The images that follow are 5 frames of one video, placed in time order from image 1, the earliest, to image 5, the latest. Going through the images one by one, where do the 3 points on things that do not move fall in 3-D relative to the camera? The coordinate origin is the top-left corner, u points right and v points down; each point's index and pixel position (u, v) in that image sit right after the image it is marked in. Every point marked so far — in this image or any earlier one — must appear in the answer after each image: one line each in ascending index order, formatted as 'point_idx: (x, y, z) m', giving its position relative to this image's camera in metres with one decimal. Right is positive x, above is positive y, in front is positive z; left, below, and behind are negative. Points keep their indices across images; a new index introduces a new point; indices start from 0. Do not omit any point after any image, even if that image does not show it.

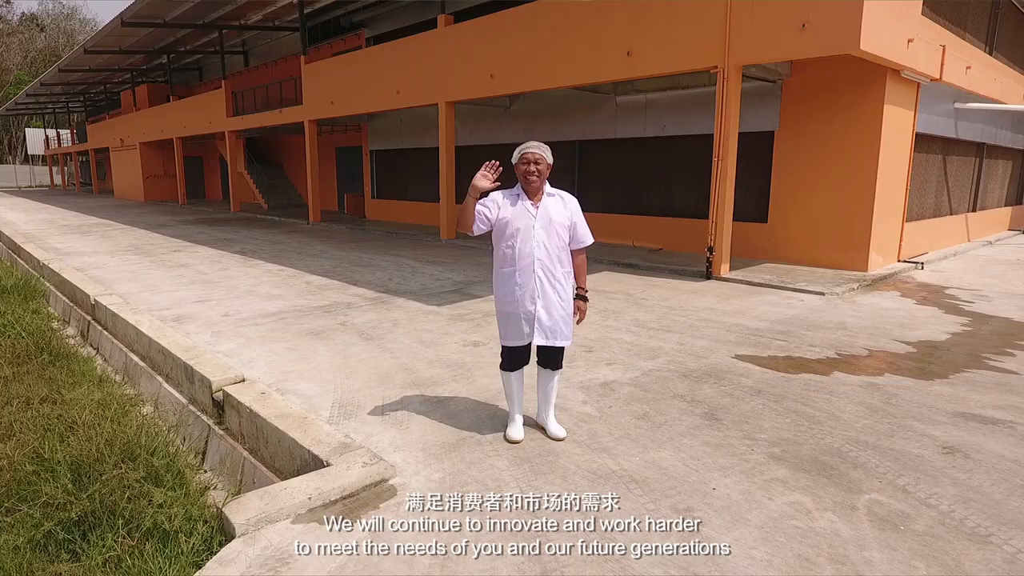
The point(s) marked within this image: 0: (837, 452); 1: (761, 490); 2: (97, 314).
0: (+0.8, -0.4, +3.0) m
1: (+0.5, -0.4, +2.7) m
2: (-2.1, -0.1, +6.4) m
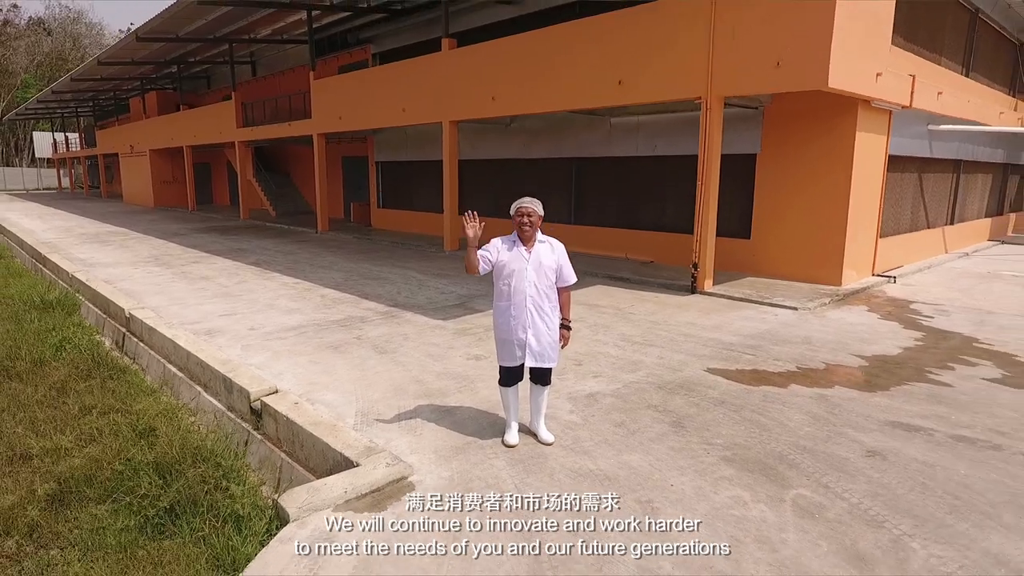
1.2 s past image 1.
0: (+0.8, -0.5, +3.7) m
1: (+0.5, -0.5, +3.3) m
2: (-2.1, -0.2, +7.0) m
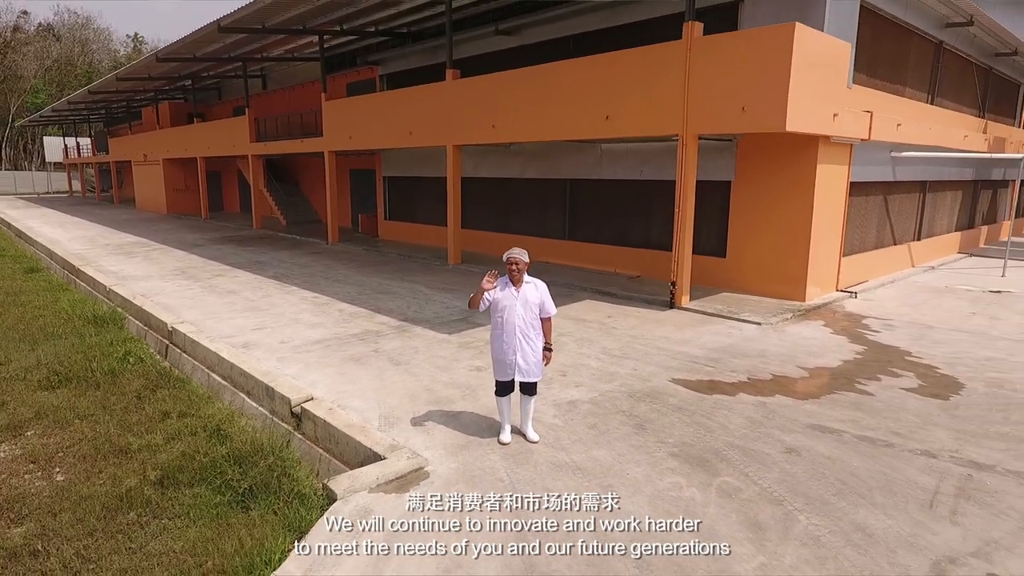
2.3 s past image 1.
0: (+0.8, -0.6, +4.6) m
1: (+0.5, -0.6, +4.3) m
2: (-2.2, -0.3, +8.0) m
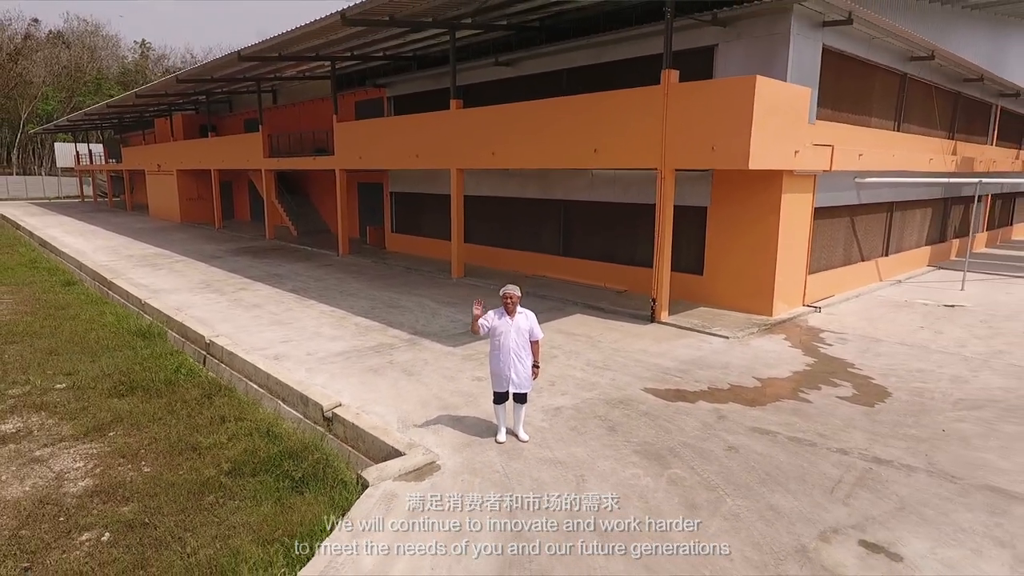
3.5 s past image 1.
0: (+0.7, -0.7, +5.8) m
1: (+0.5, -0.8, +5.4) m
2: (-2.2, -0.5, +9.1) m
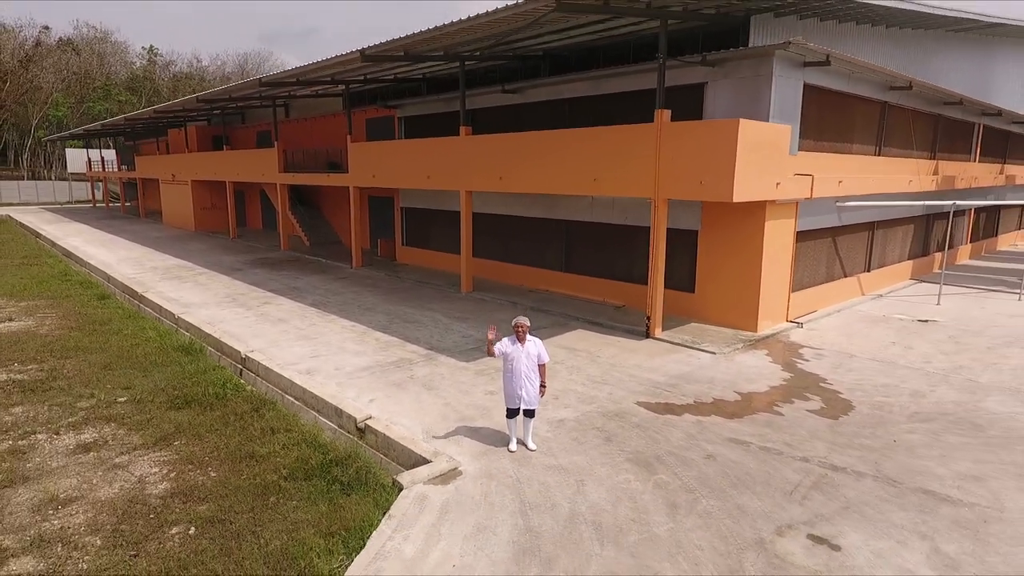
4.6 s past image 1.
0: (+0.8, -0.9, +6.7) m
1: (+0.5, -0.9, +6.4) m
2: (-2.1, -0.6, +10.1) m
